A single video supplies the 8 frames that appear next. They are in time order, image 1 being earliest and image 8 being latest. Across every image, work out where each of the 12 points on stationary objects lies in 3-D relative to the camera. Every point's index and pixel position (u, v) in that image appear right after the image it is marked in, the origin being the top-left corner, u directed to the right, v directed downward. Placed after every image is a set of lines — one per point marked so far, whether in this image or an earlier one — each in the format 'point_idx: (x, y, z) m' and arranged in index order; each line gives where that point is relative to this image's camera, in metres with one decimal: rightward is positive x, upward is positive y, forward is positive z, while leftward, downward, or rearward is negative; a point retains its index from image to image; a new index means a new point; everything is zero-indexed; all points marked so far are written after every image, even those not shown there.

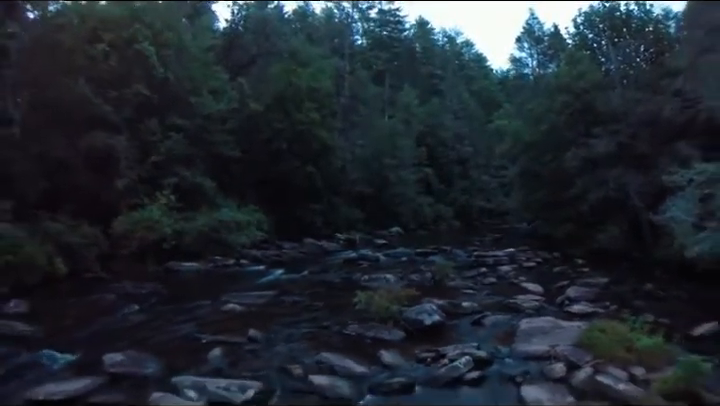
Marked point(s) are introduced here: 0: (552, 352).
0: (+2.0, -1.6, +4.1) m
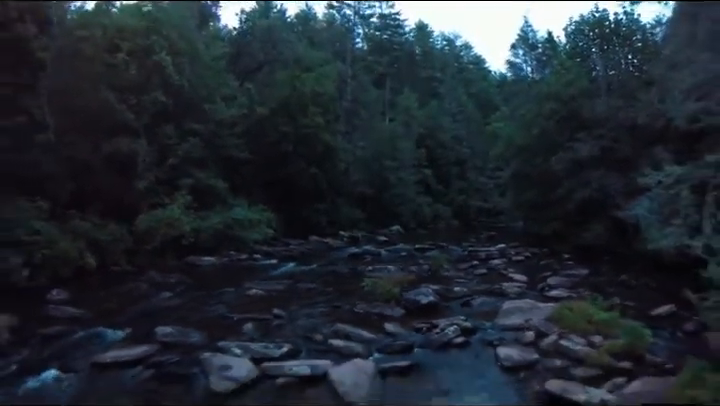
0: (+2.1, -1.5, +4.9) m
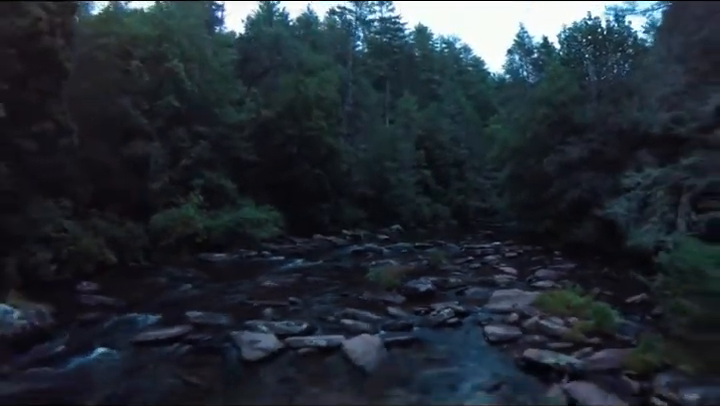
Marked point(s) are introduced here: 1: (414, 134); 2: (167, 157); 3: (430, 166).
0: (+2.2, -1.5, +5.5) m
1: (+2.8, +3.6, +19.4) m
2: (-6.5, +1.6, +12.7) m
3: (+3.7, +2.0, +19.4) m
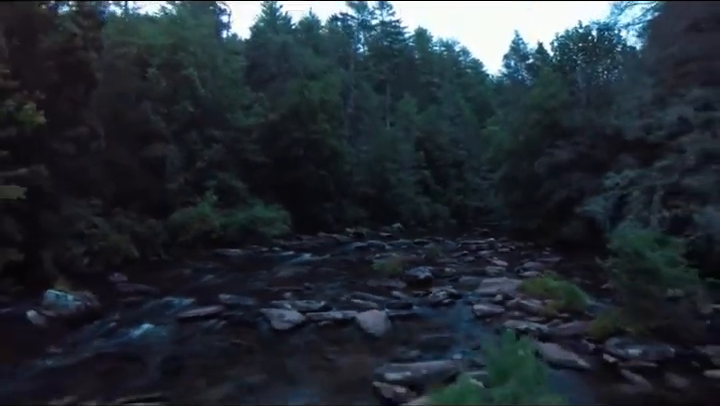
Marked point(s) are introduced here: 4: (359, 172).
0: (+2.4, -1.5, +6.4) m
1: (+2.9, +3.6, +20.2) m
2: (-6.4, +1.7, +13.5) m
3: (+3.8, +2.0, +20.3) m
4: (0.0, +1.5, +18.5) m
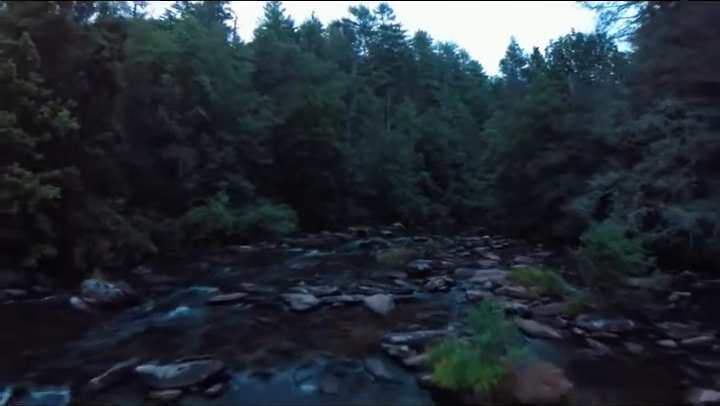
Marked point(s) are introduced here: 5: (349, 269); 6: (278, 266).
0: (+2.5, -1.5, +7.2) m
1: (+3.0, +3.7, +21.0) m
2: (-6.3, +1.7, +14.3) m
3: (+3.9, +2.0, +21.1) m
4: (+0.1, +1.5, +19.2) m
5: (-0.3, -1.5, +8.7) m
6: (-2.1, -1.6, +9.4) m
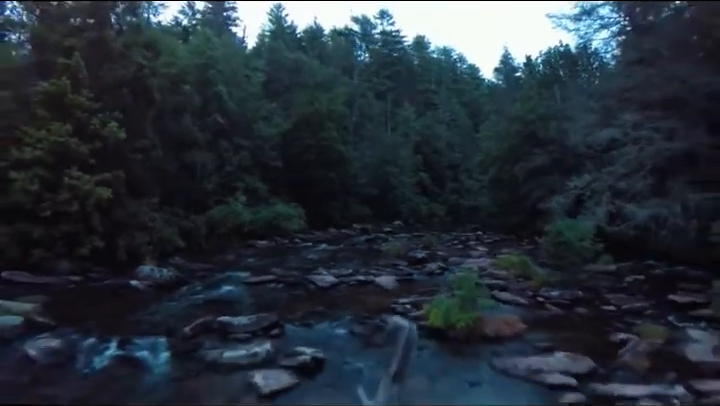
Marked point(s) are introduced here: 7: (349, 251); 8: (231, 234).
0: (+2.7, -1.4, +8.6) m
1: (+3.2, +3.7, +22.4) m
2: (-6.1, +1.7, +15.6) m
3: (+4.1, +2.0, +22.5) m
4: (+0.3, +1.6, +20.6) m
5: (-0.1, -1.5, +10.1) m
6: (-1.9, -1.6, +10.7) m
7: (-0.3, -1.5, +11.6) m
8: (-5.0, -1.2, +14.3) m
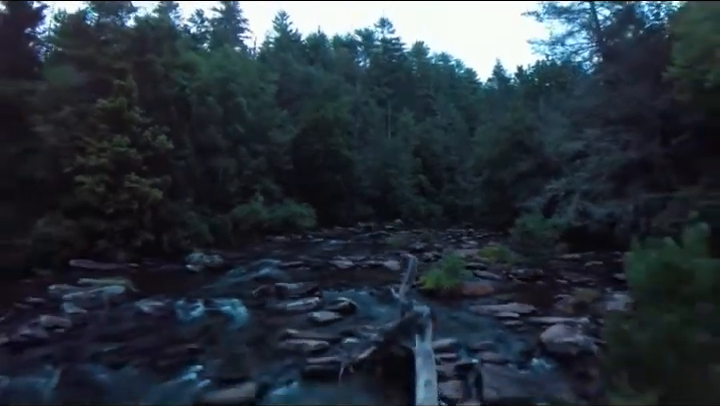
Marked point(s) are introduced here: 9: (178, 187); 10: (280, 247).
0: (+3.0, -1.4, +10.5) m
1: (+3.4, +3.7, +24.3) m
2: (-5.9, +1.7, +17.5) m
3: (+4.3, +2.0, +24.4) m
4: (+0.5, +1.6, +22.5) m
5: (+0.2, -1.5, +12.0) m
6: (-1.6, -1.6, +12.6) m
7: (-0.1, -1.5, +13.4) m
8: (-4.7, -1.2, +16.2) m
9: (-6.6, +0.6, +13.4) m
10: (-3.1, -1.6, +14.3) m
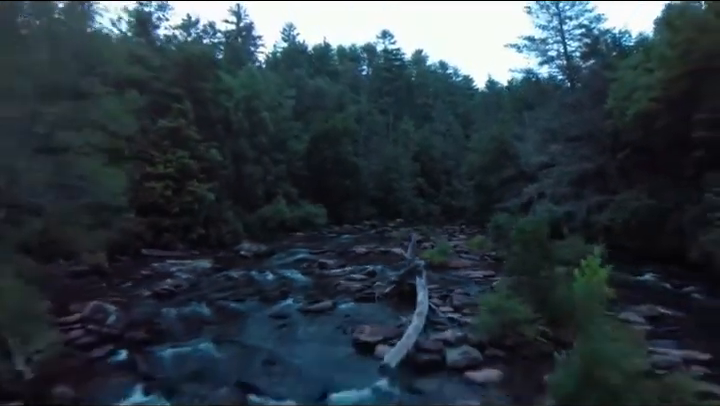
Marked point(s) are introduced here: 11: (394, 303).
0: (+3.4, -1.5, +13.4) m
1: (+3.8, +3.6, +27.2) m
2: (-5.4, +1.7, +20.4) m
3: (+4.7, +2.0, +27.3) m
4: (+0.9, +1.5, +25.4) m
5: (+0.6, -1.5, +14.9) m
6: (-1.2, -1.6, +15.5) m
7: (+0.4, -1.6, +16.4) m
8: (-4.3, -1.2, +19.1) m
9: (-6.2, +0.6, +16.3) m
10: (-2.7, -1.7, +17.2) m
11: (+0.6, -1.8, +6.7) m
